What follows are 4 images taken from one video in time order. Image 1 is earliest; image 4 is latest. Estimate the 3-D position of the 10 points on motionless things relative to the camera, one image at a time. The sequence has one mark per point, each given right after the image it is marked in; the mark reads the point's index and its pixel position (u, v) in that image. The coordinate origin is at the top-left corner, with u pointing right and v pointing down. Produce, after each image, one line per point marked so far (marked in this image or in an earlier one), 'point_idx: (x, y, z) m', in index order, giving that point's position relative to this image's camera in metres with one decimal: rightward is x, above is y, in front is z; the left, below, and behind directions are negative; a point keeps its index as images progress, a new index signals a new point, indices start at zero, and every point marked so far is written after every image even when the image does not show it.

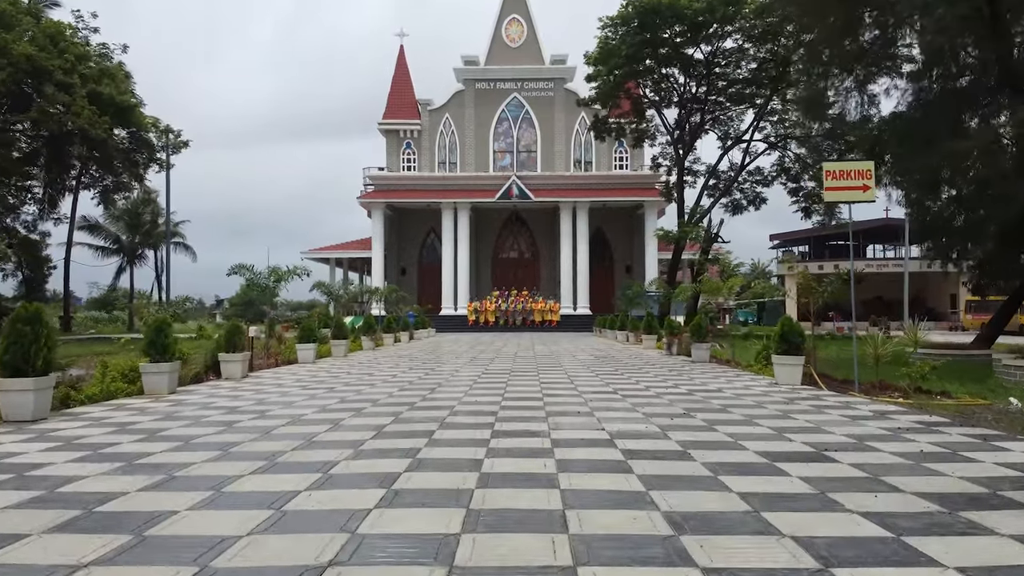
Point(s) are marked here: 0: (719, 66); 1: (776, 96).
0: (+5.7, +6.0, +19.9) m
1: (+6.9, +5.1, +19.3) m
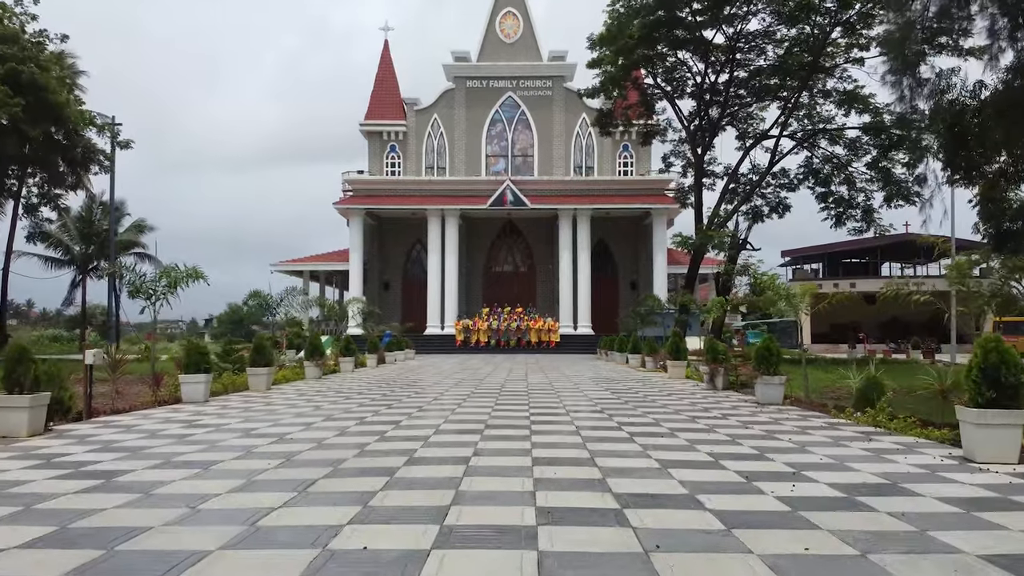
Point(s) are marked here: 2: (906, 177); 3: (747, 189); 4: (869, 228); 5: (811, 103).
0: (+5.5, +5.6, +17.5) m
1: (+6.8, +4.7, +16.9) m
2: (+8.6, +2.4, +16.0) m
3: (+5.8, +2.4, +18.1) m
4: (+8.5, +1.4, +17.5) m
5: (+7.3, +4.5, +17.8) m
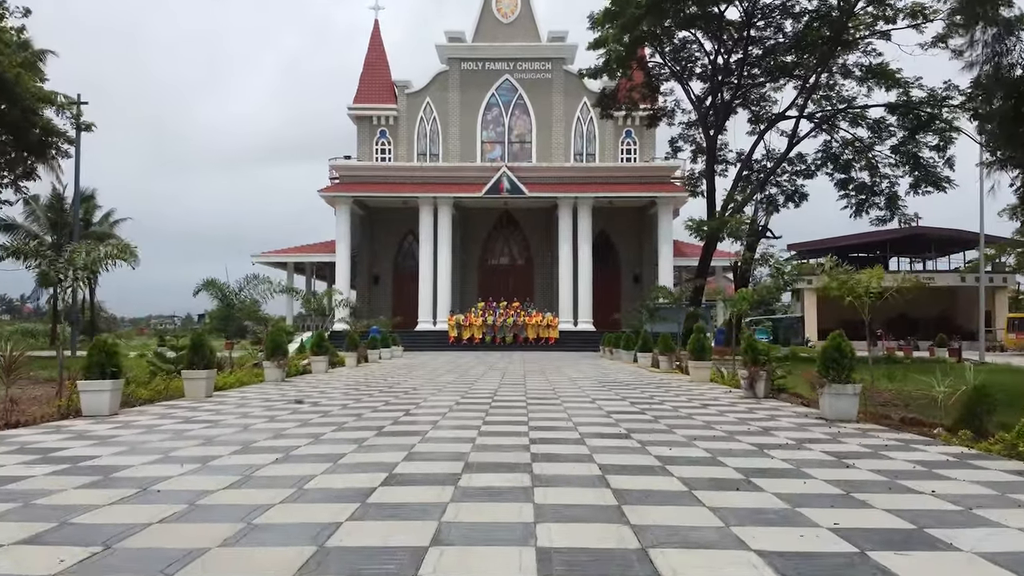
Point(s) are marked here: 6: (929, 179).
0: (+5.4, +5.8, +16.3) m
1: (+6.7, +4.8, +15.7) m
2: (+8.6, +2.6, +14.7) m
3: (+5.8, +2.6, +16.8) m
4: (+8.5, +1.6, +16.3) m
5: (+7.2, +4.7, +16.5) m
6: (+8.5, +2.2, +14.8) m
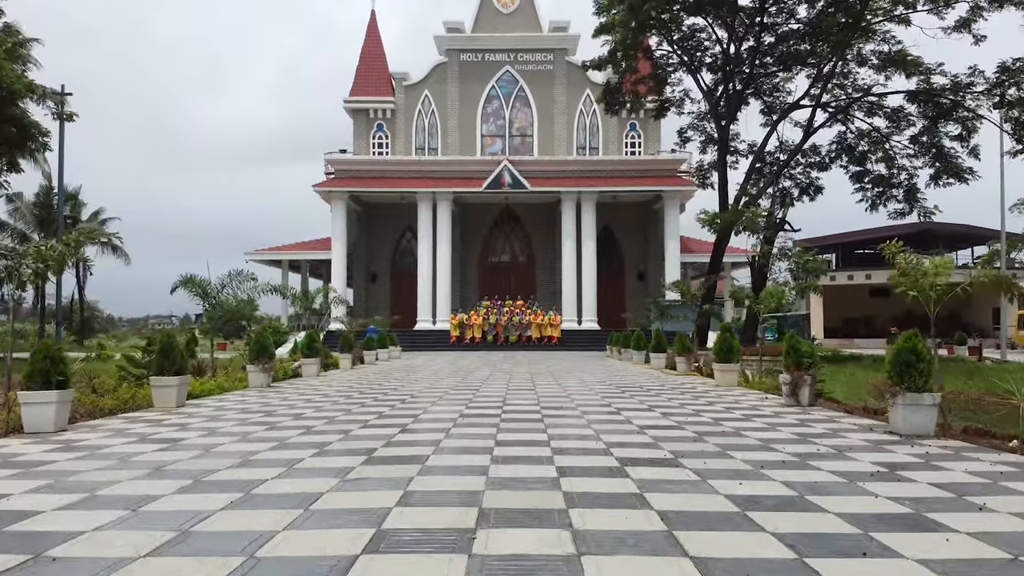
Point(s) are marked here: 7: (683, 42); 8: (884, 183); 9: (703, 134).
0: (+5.5, +5.9, +15.6) m
1: (+6.7, +4.9, +15.0) m
2: (+8.6, +2.6, +14.1) m
3: (+5.8, +2.7, +16.2) m
4: (+8.5, +1.7, +15.6) m
5: (+7.2, +4.7, +15.9) m
6: (+8.5, +2.3, +14.2) m
7: (+3.9, +5.7, +16.8) m
8: (+8.1, +2.3, +15.8) m
9: (+4.6, +3.7, +17.9) m
